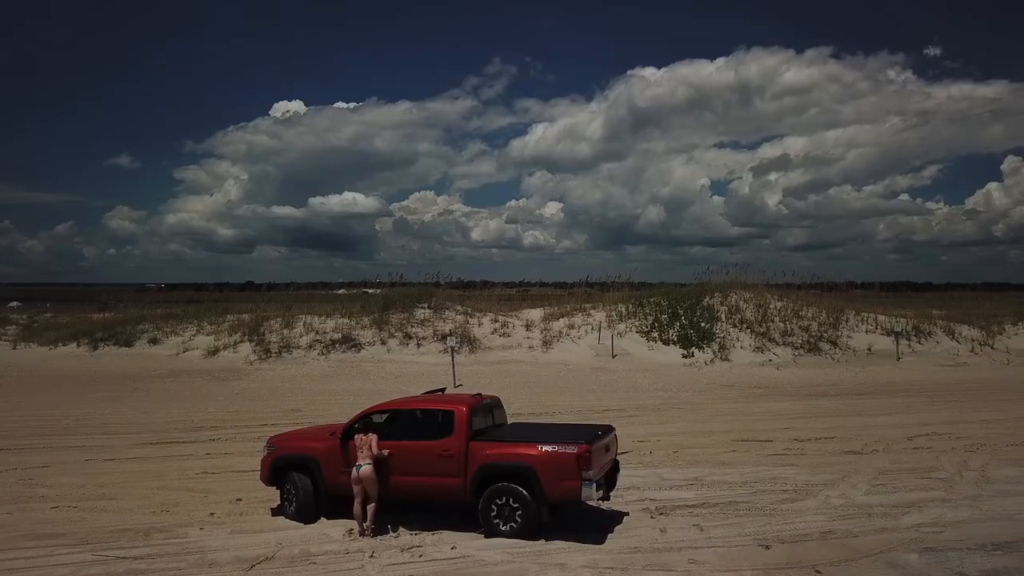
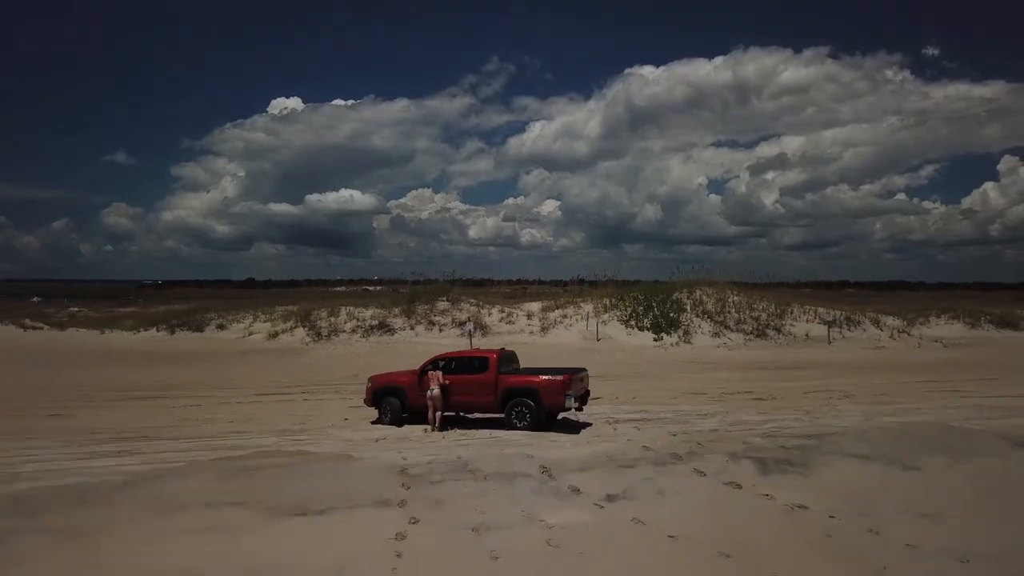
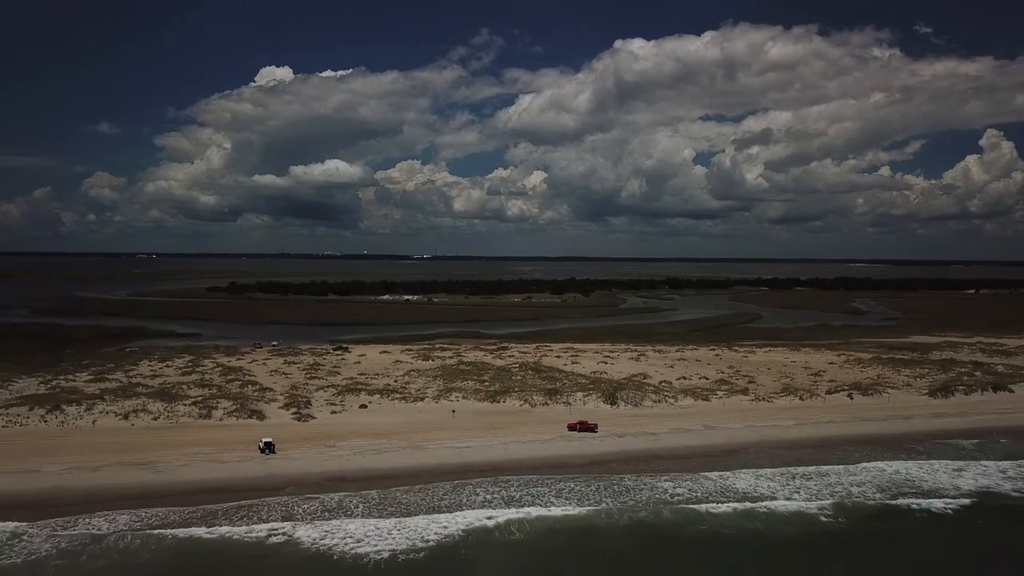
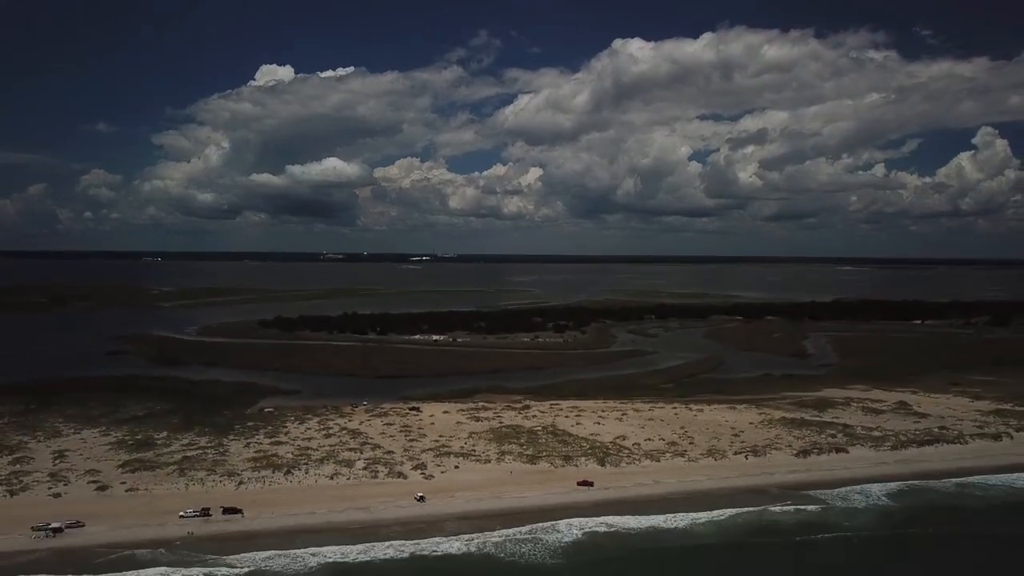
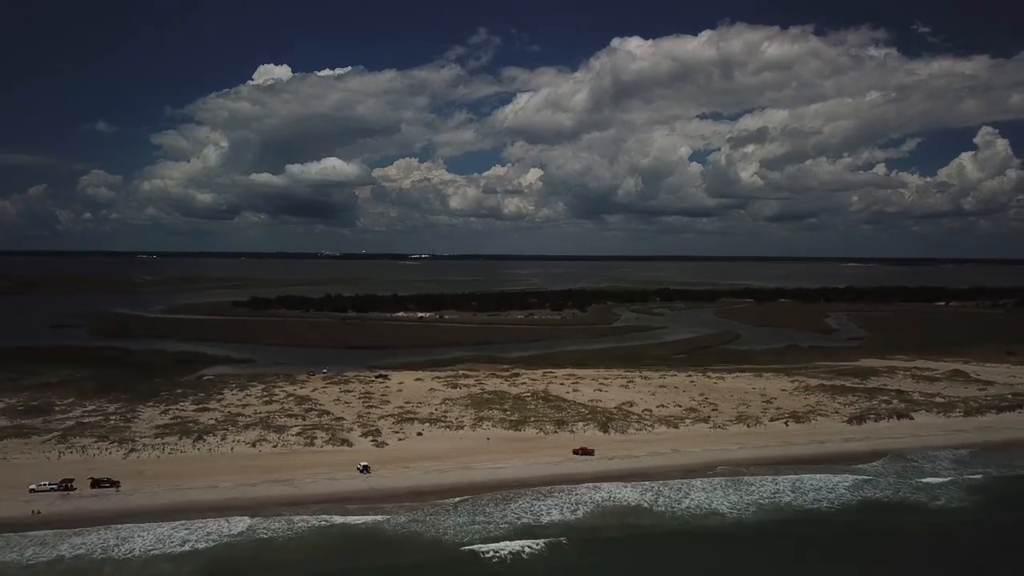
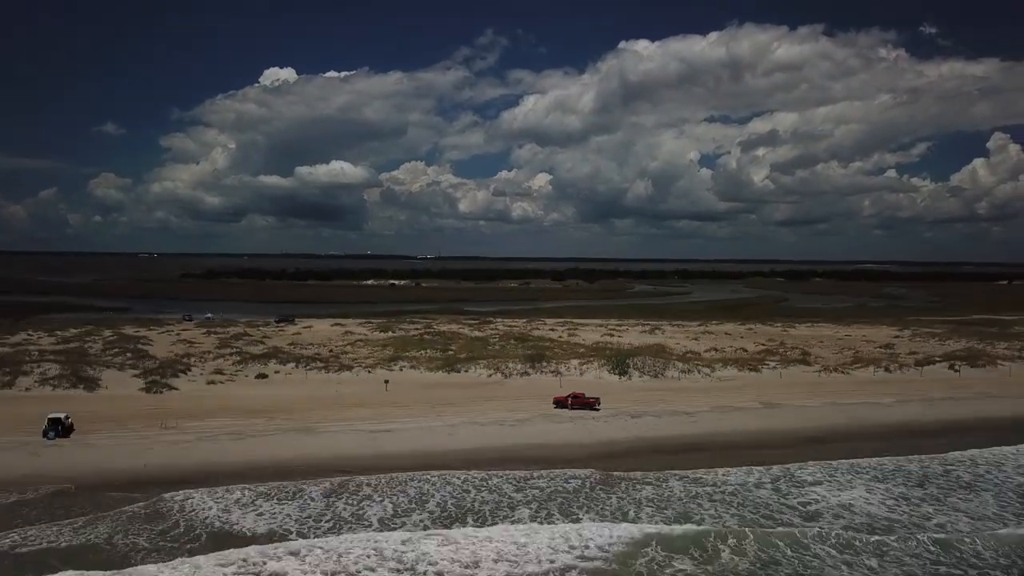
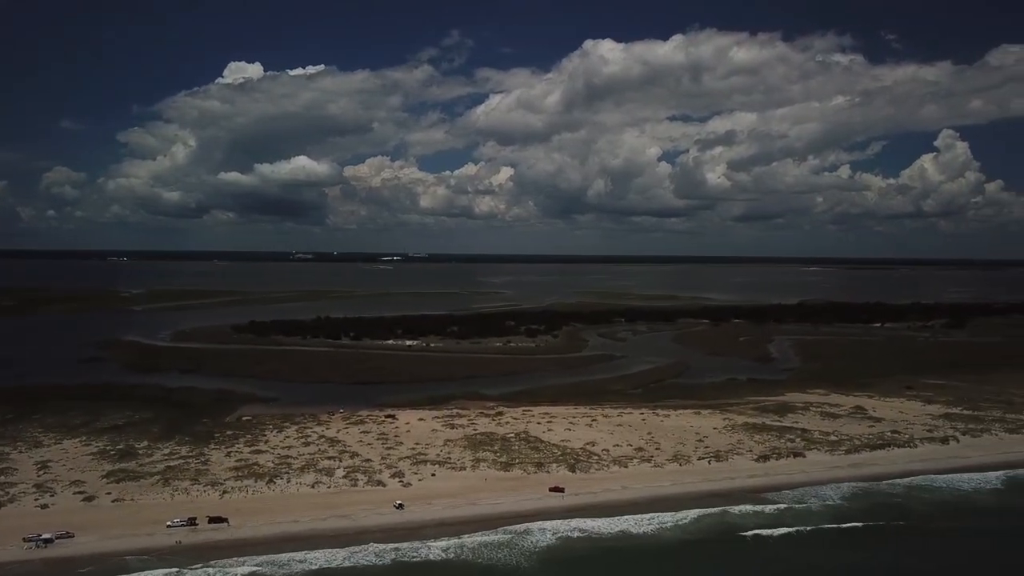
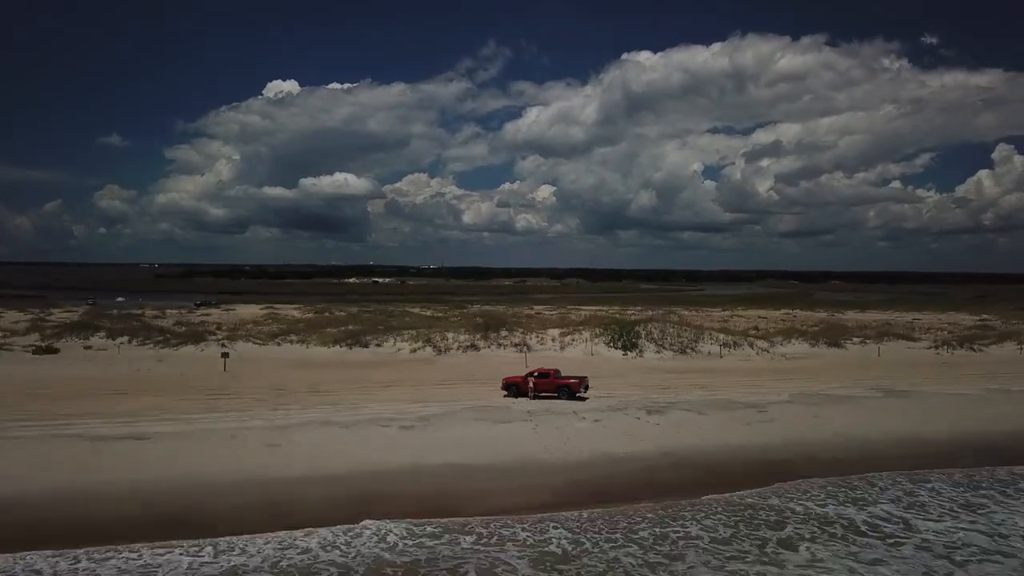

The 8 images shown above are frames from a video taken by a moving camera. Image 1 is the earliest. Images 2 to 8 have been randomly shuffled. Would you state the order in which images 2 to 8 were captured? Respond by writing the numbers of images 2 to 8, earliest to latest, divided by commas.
2, 8, 6, 3, 5, 4, 7
